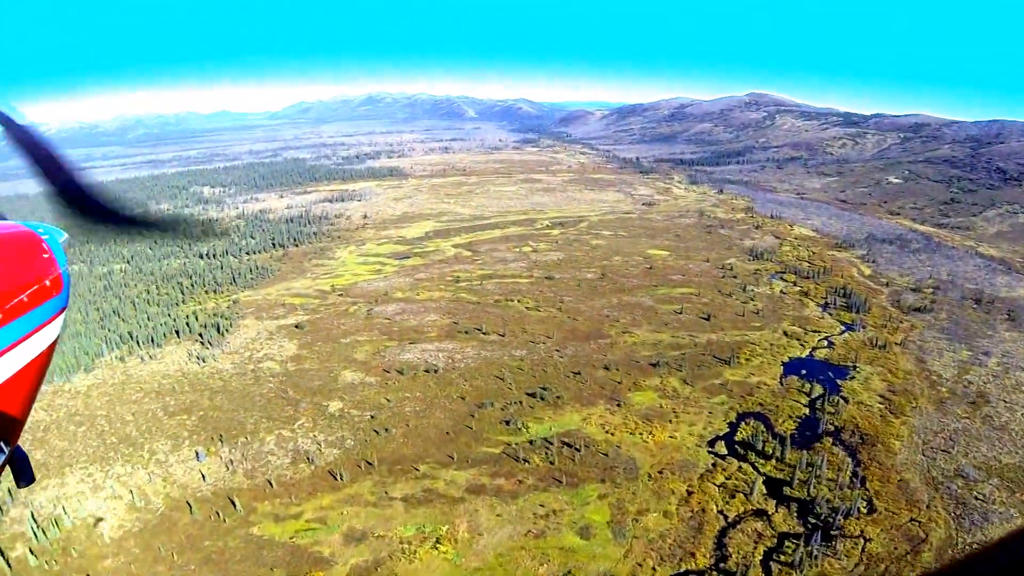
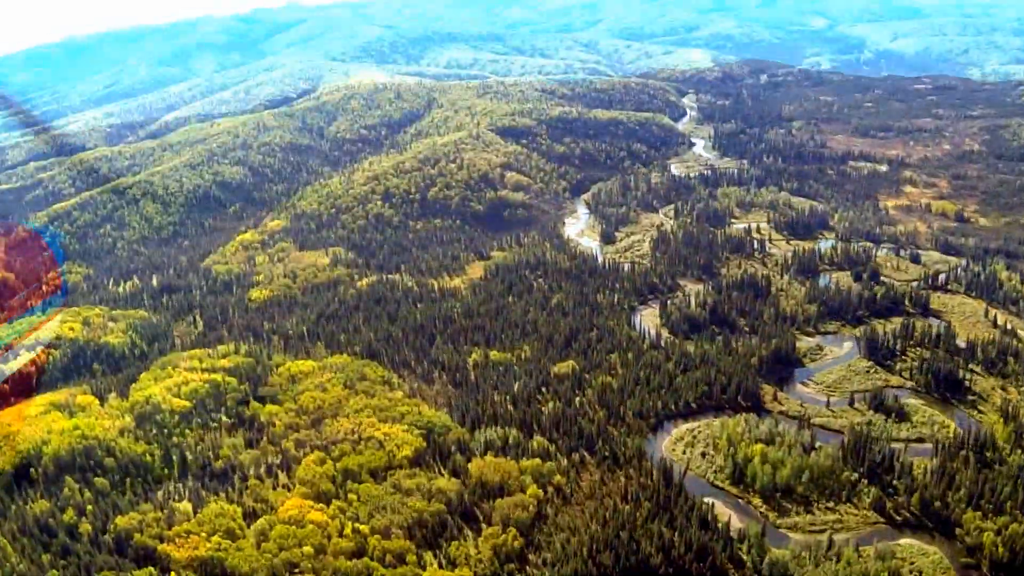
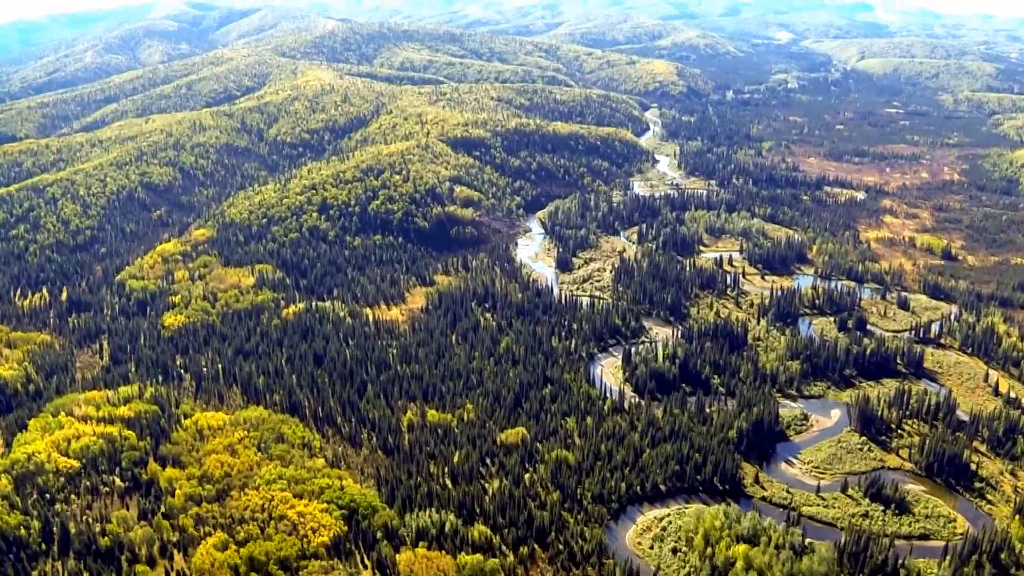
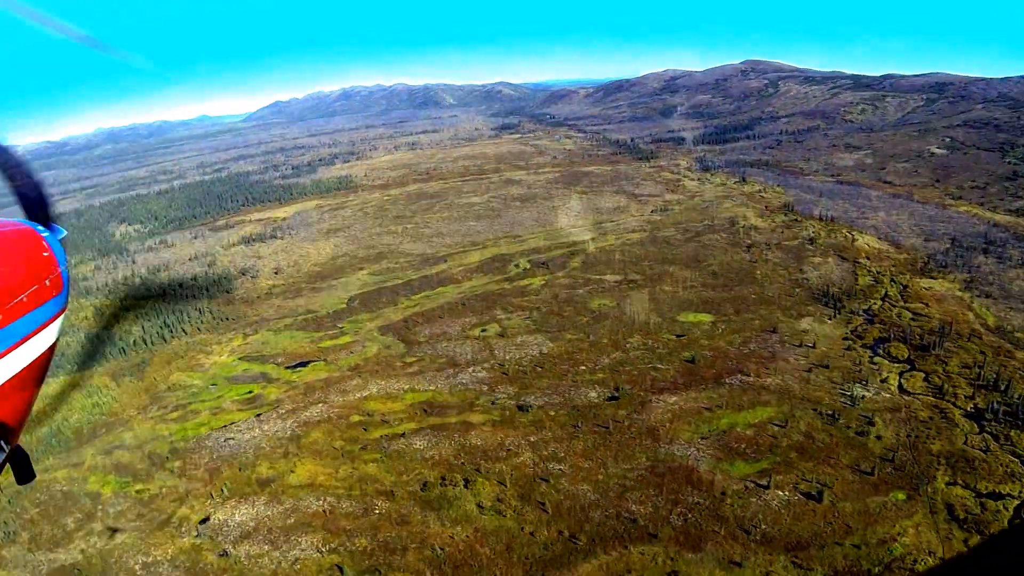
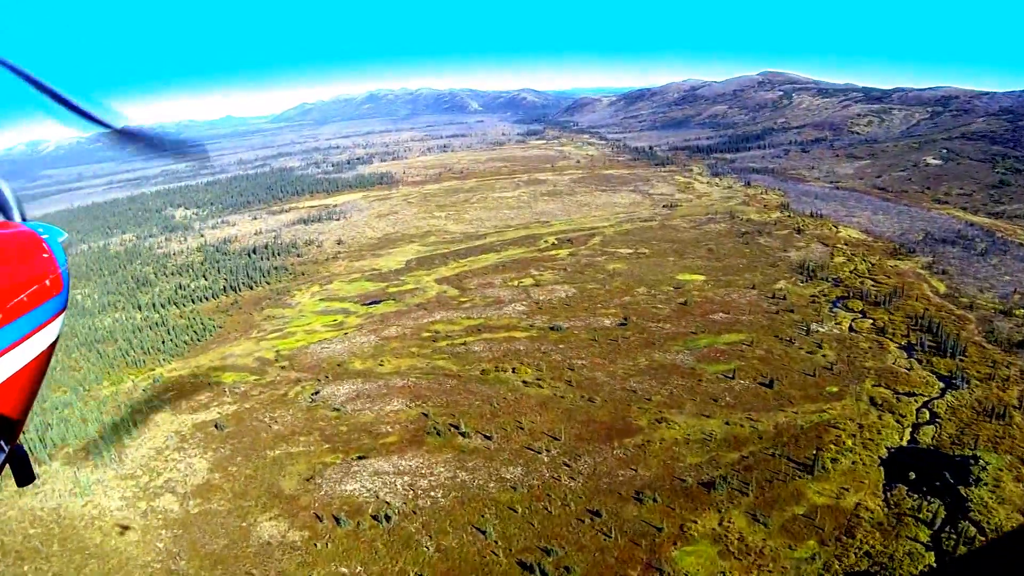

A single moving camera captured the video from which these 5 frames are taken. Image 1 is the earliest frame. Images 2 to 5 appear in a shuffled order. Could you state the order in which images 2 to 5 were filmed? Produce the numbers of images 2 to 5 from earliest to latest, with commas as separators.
5, 4, 2, 3
